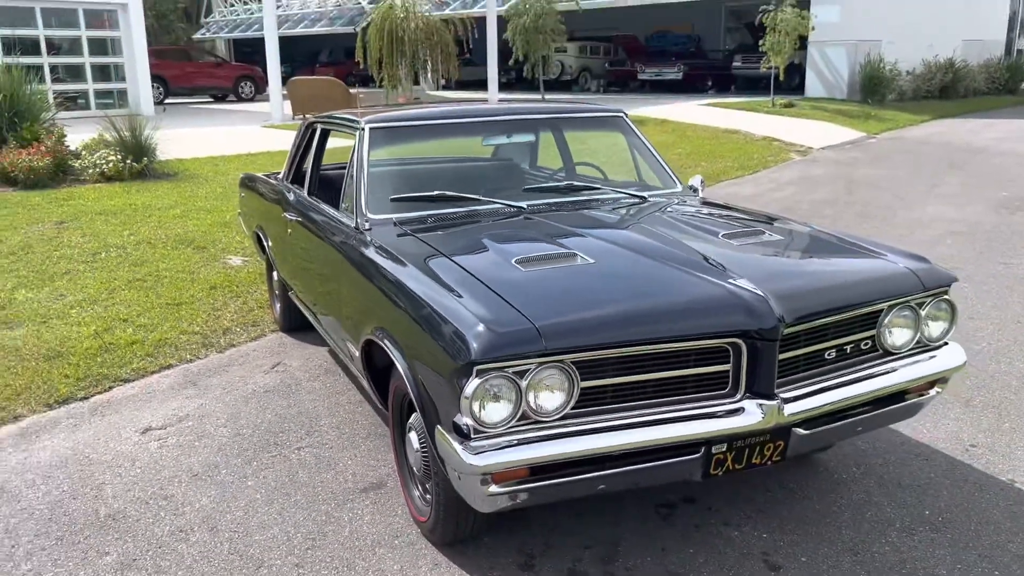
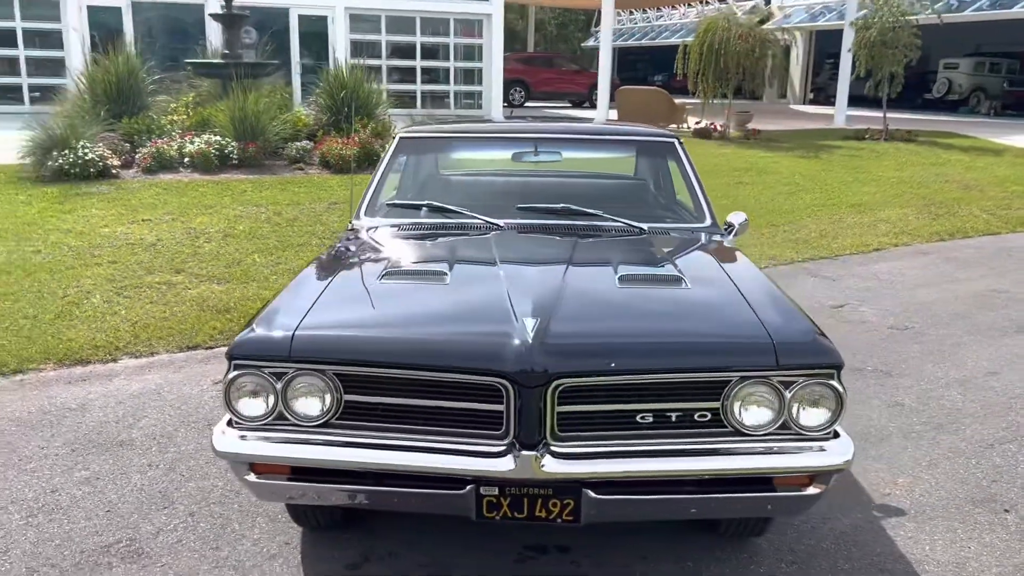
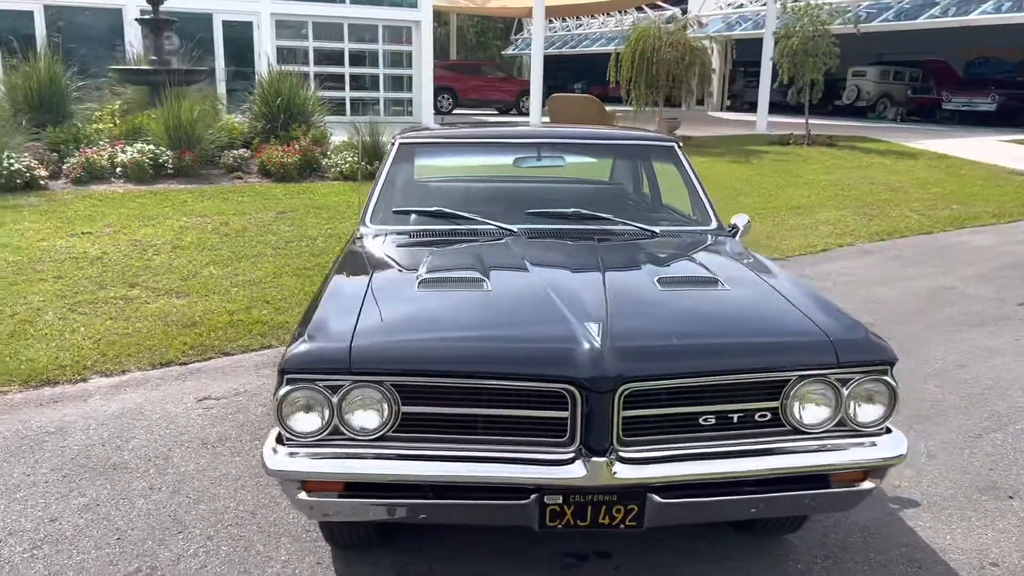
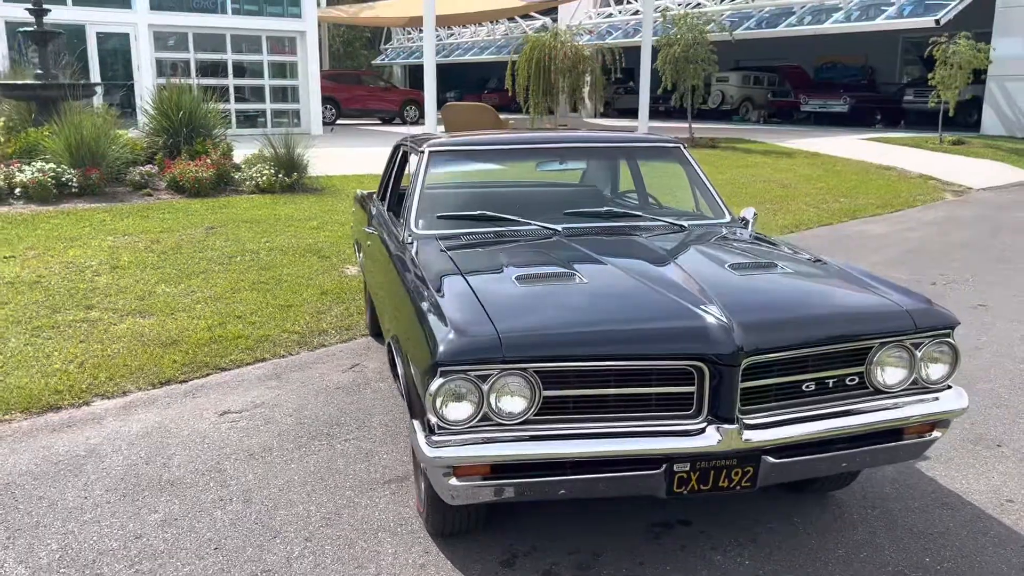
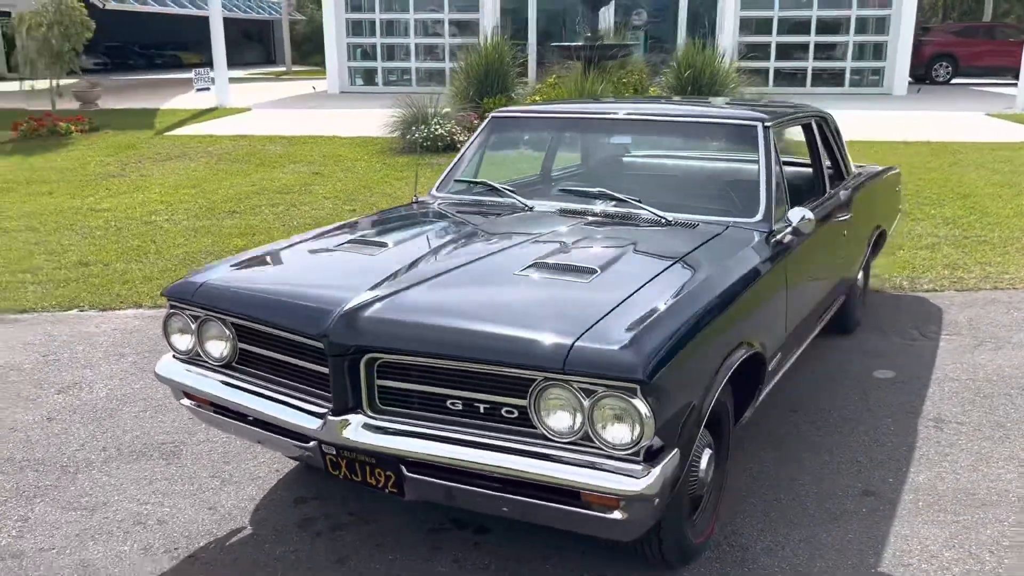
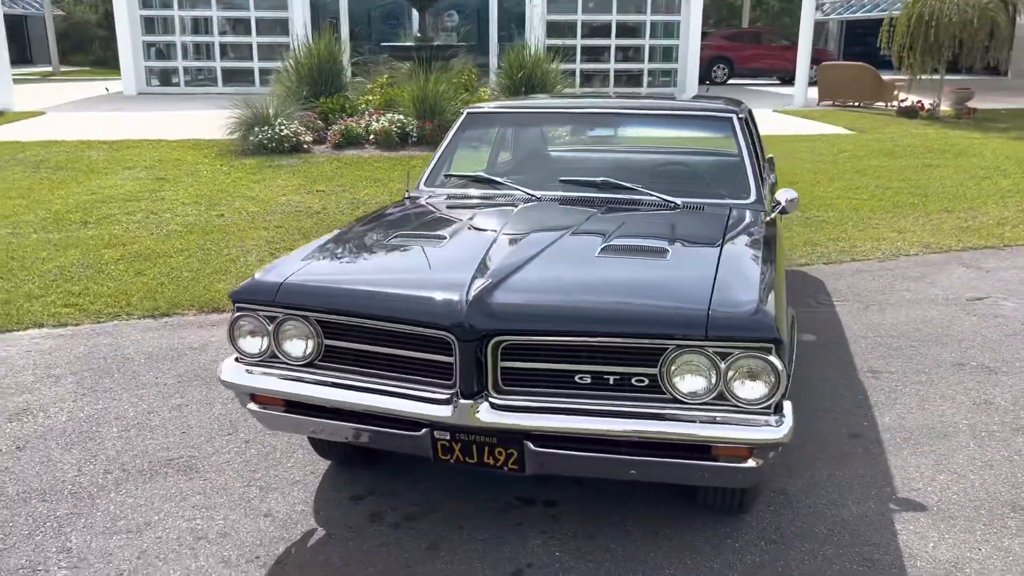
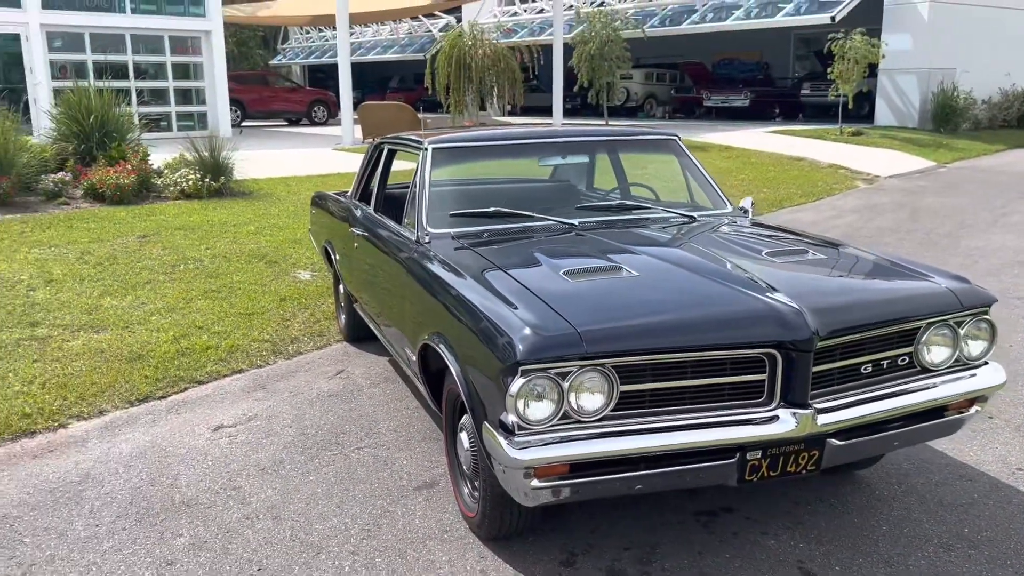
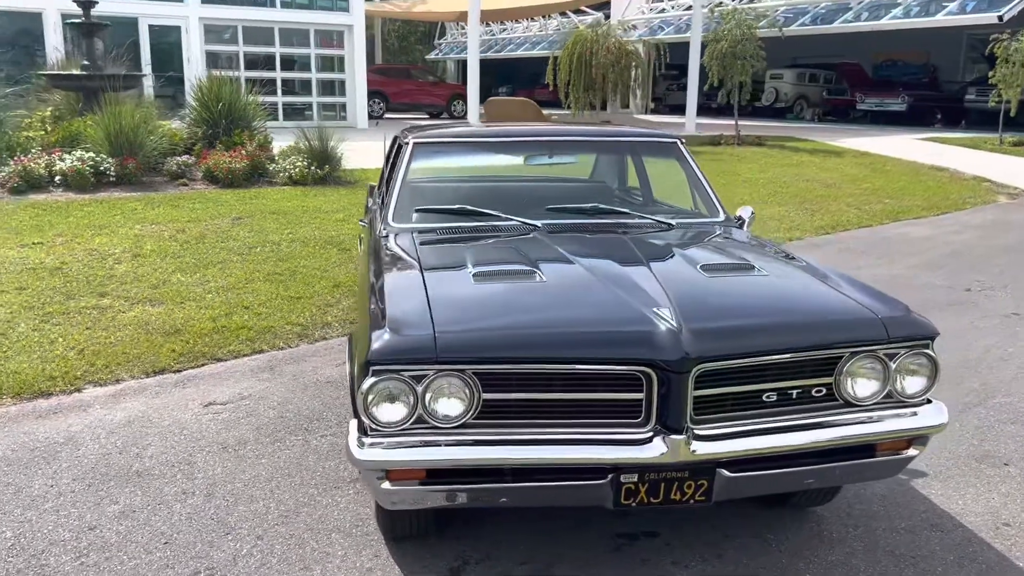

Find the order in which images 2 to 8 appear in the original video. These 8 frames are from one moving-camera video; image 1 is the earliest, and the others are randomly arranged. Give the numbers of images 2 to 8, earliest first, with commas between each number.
7, 4, 8, 3, 2, 6, 5
